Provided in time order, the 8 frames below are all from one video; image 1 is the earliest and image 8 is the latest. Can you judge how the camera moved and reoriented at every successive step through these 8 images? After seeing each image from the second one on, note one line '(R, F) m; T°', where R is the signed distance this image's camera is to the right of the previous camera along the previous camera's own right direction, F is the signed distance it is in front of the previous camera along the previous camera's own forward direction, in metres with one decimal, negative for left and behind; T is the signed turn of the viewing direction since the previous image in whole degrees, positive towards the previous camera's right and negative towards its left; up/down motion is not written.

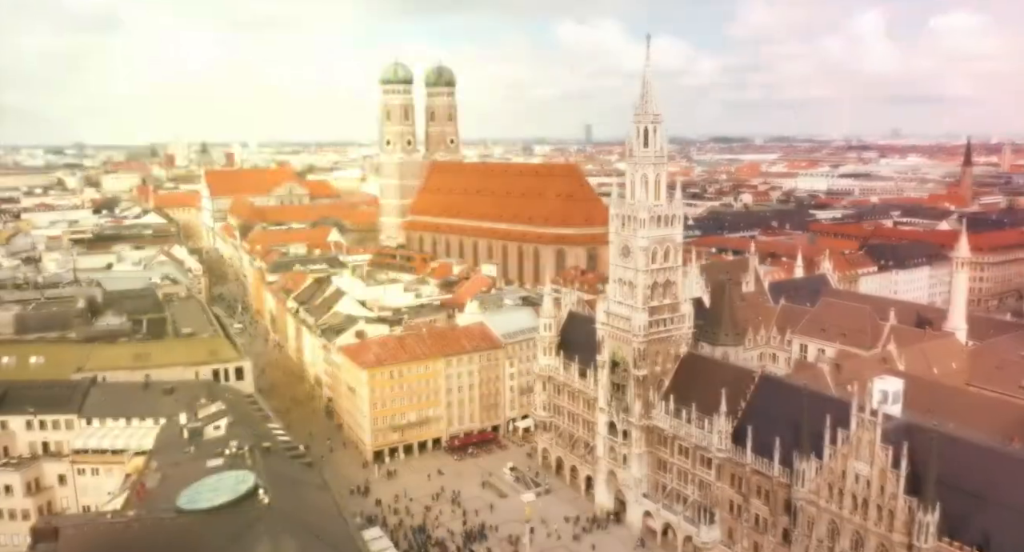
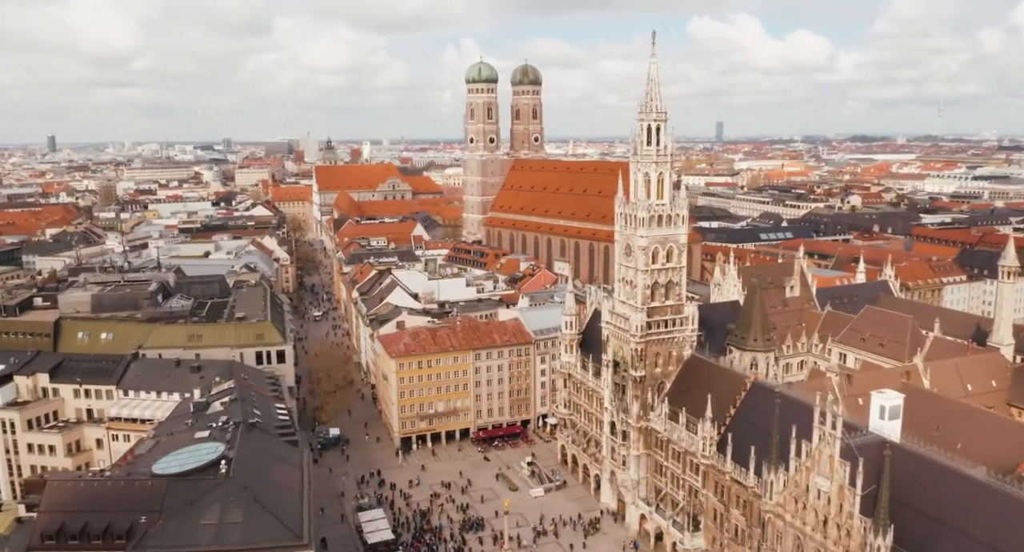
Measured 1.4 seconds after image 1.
(+15.0, +0.1) m; -8°
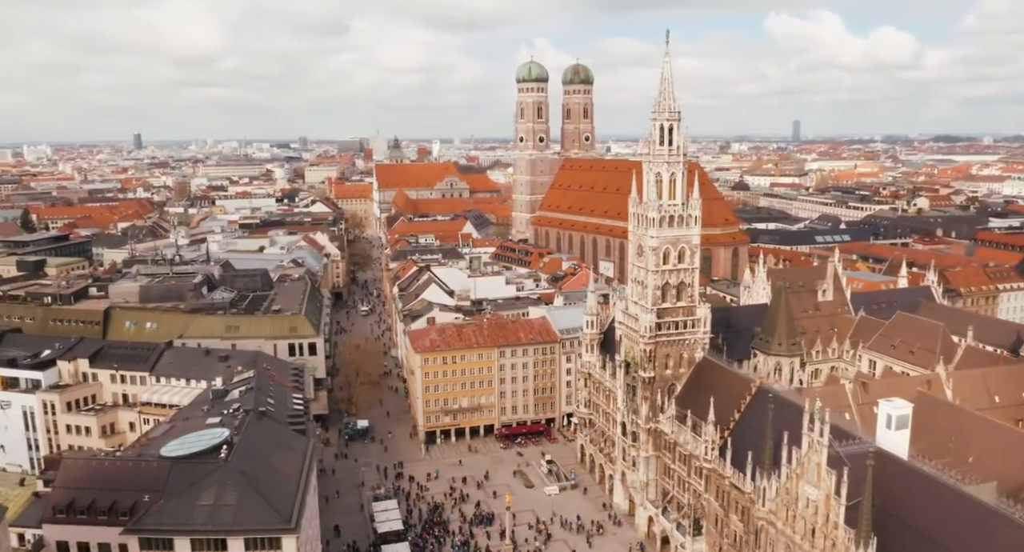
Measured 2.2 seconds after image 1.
(+7.0, -0.5) m; -5°
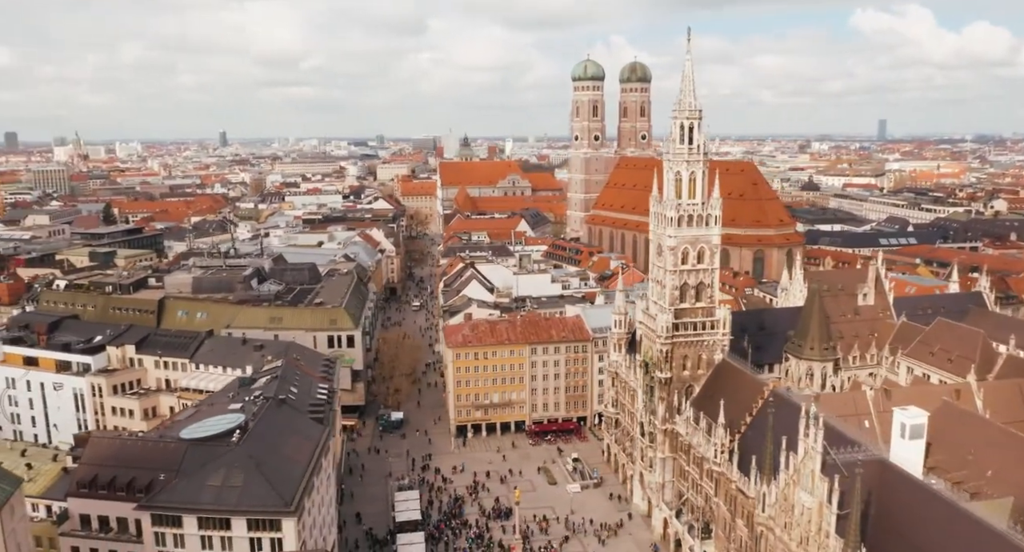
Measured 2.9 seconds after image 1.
(+6.7, -0.5) m; -5°
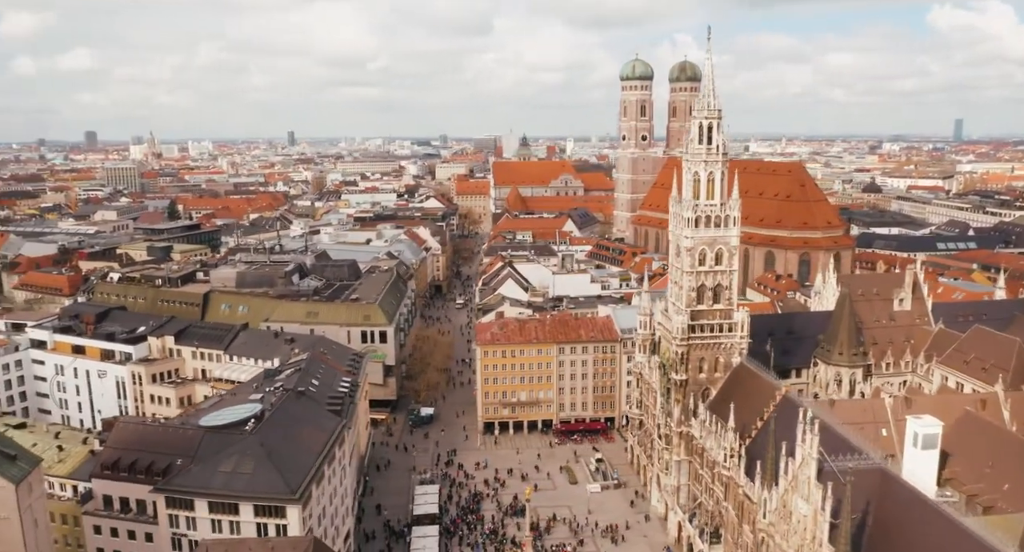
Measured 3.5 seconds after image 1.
(+5.4, -0.5) m; -4°
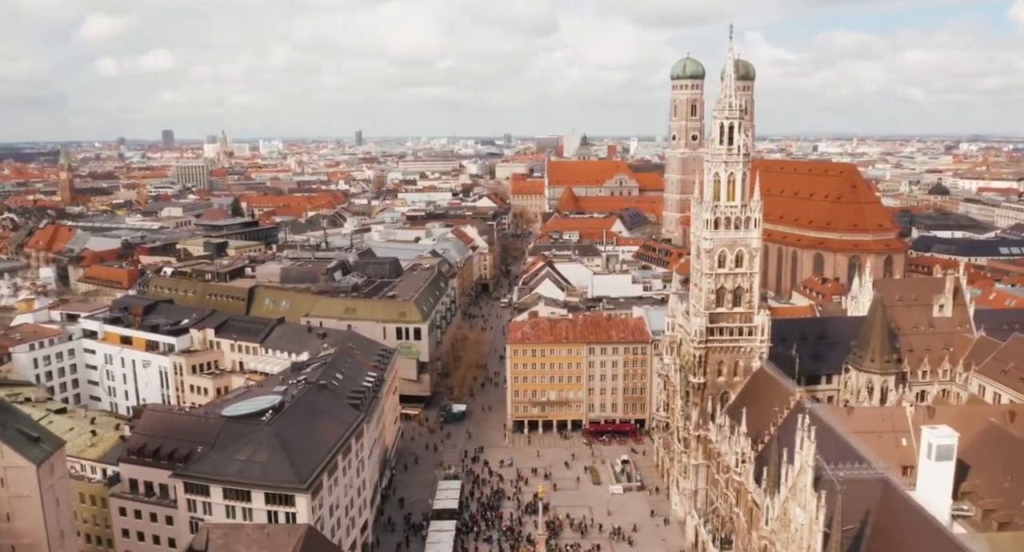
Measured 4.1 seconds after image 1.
(+5.4, -0.6) m; -5°
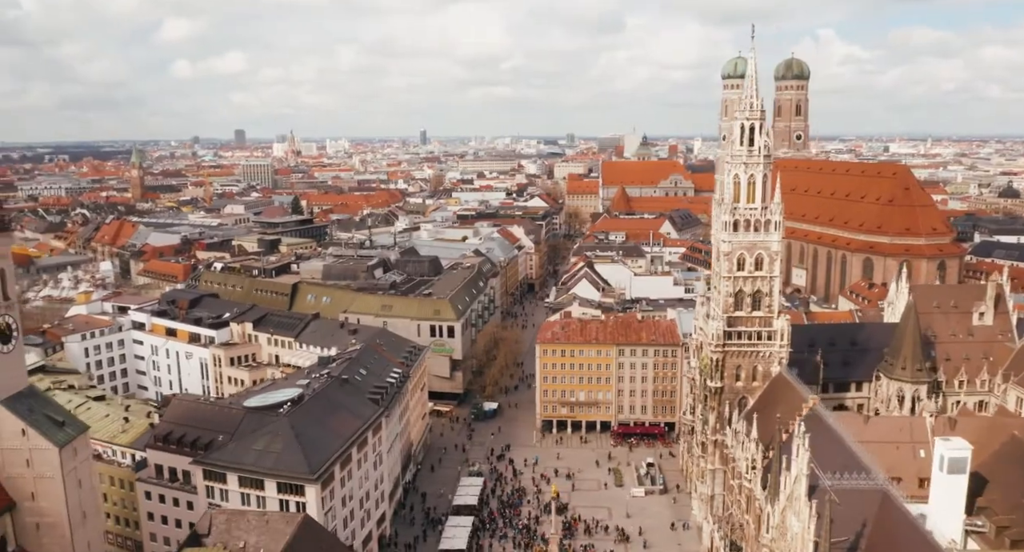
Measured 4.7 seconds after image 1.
(+5.4, -0.7) m; -4°
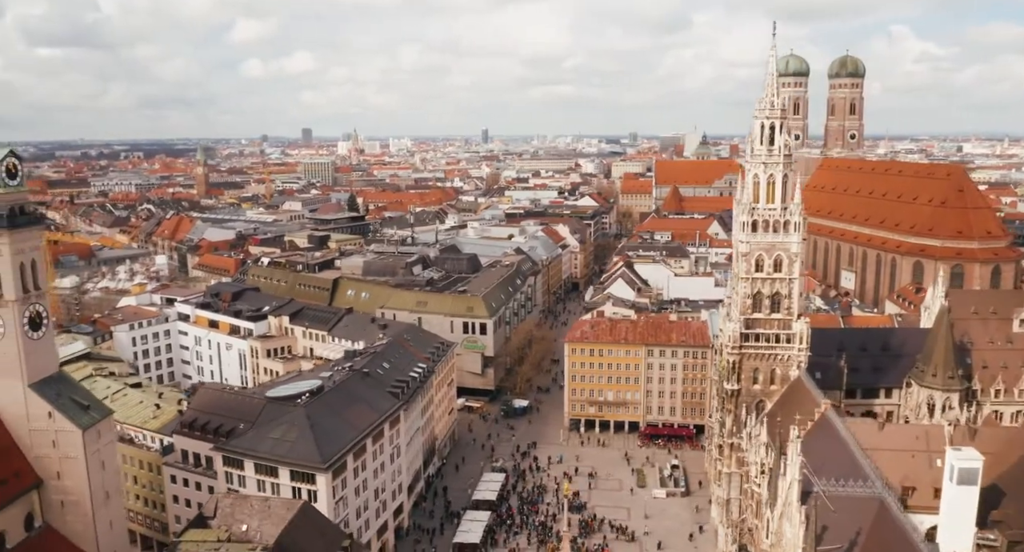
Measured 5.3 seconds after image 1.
(+5.3, -0.7) m; -4°
